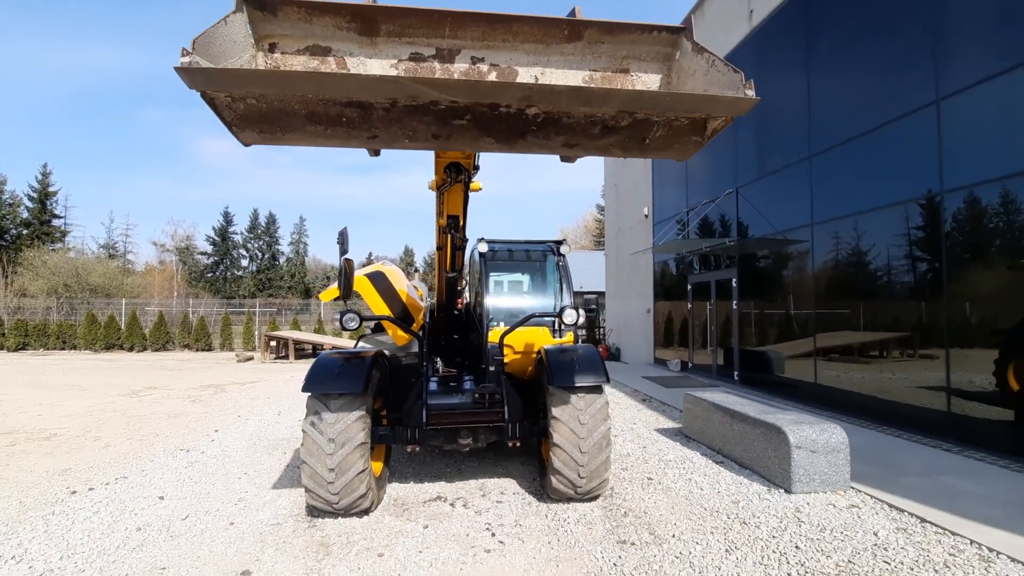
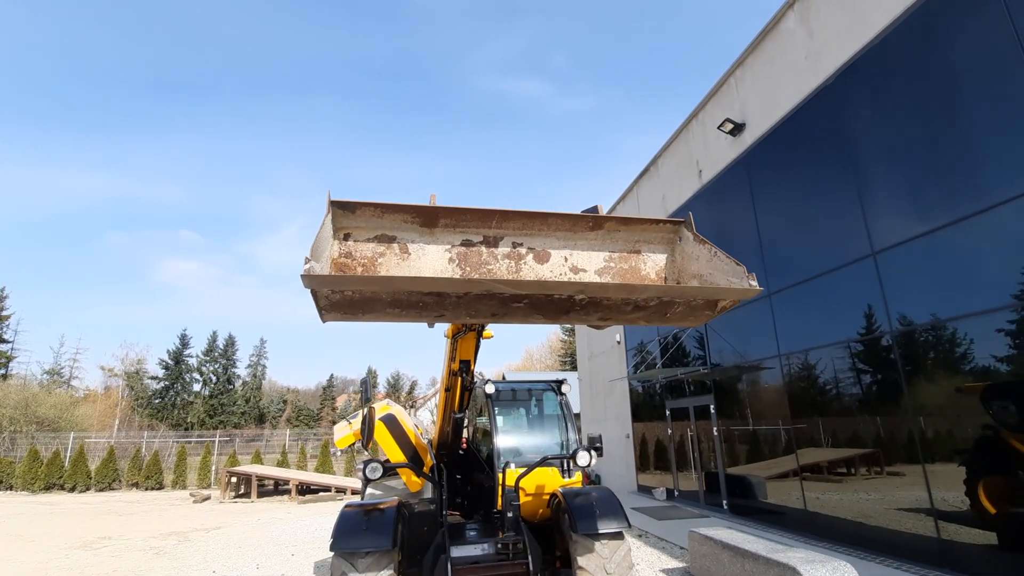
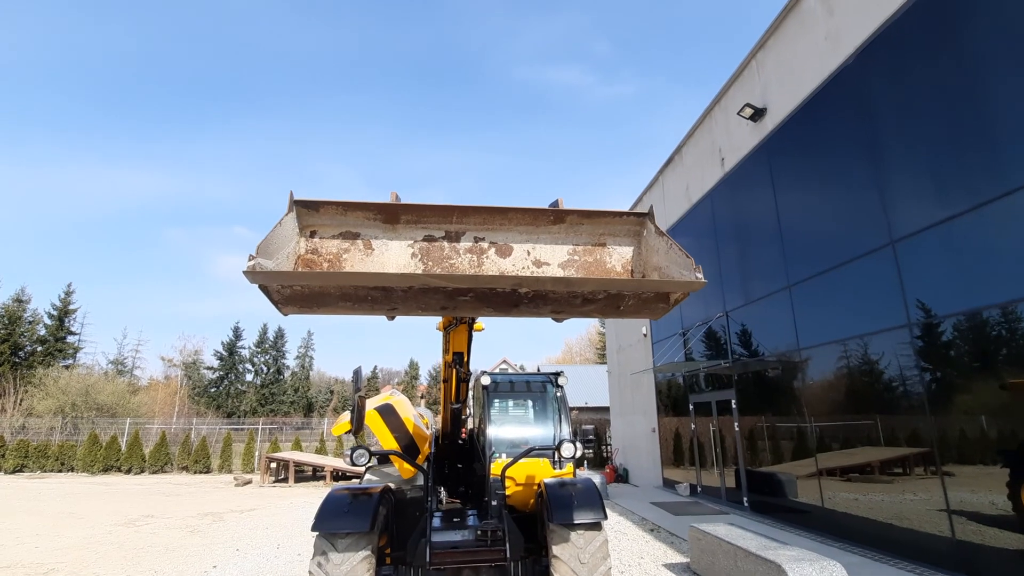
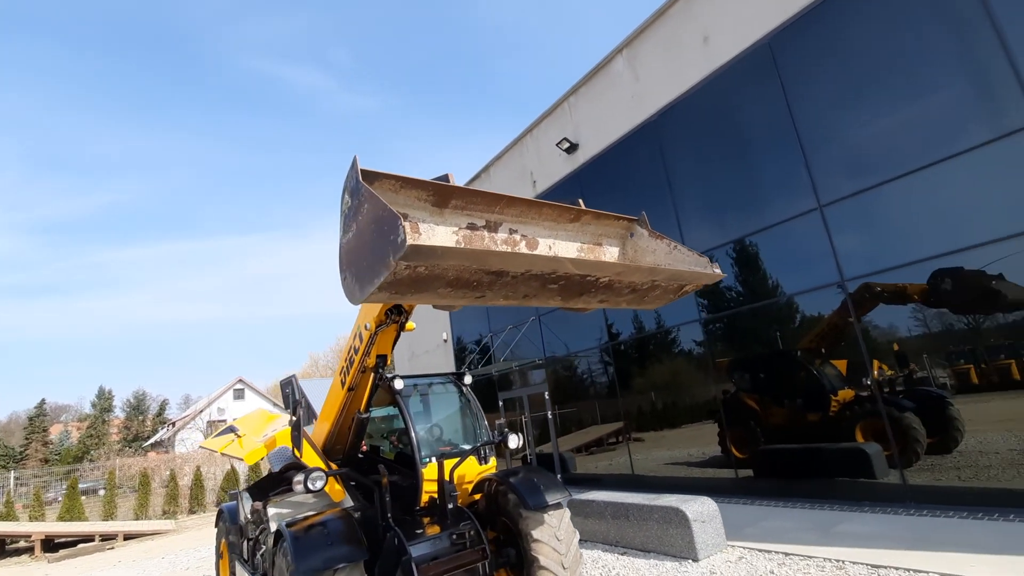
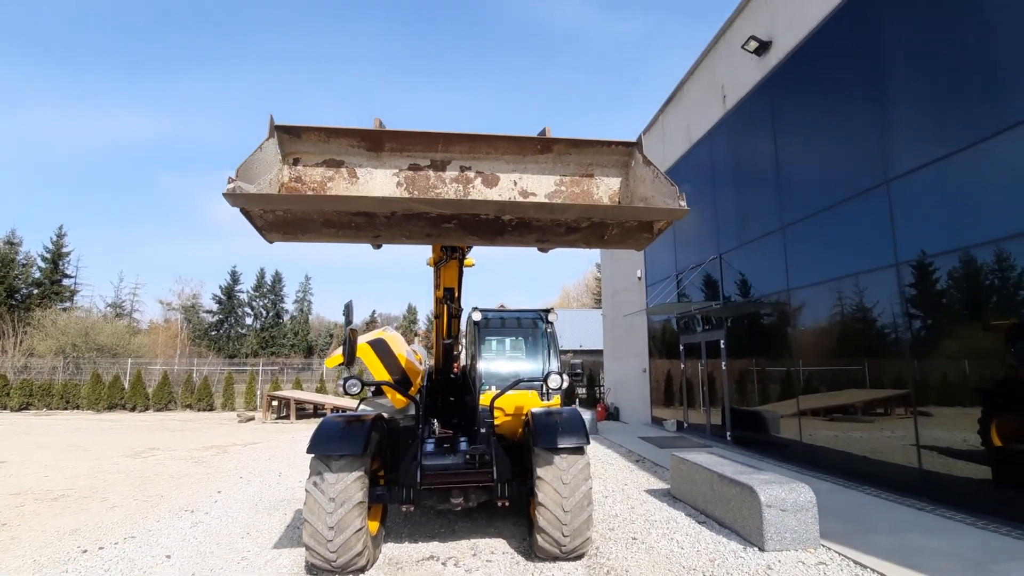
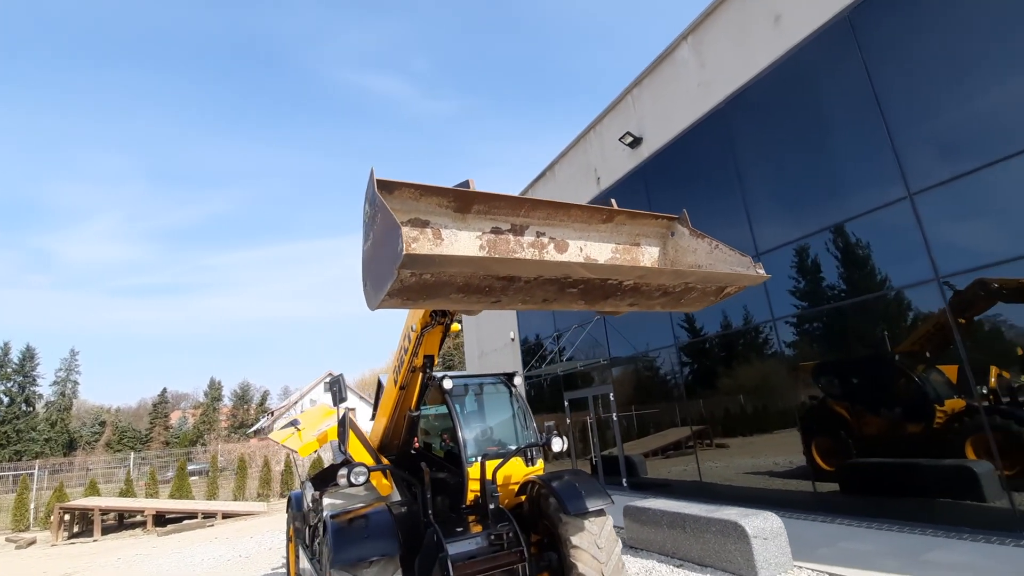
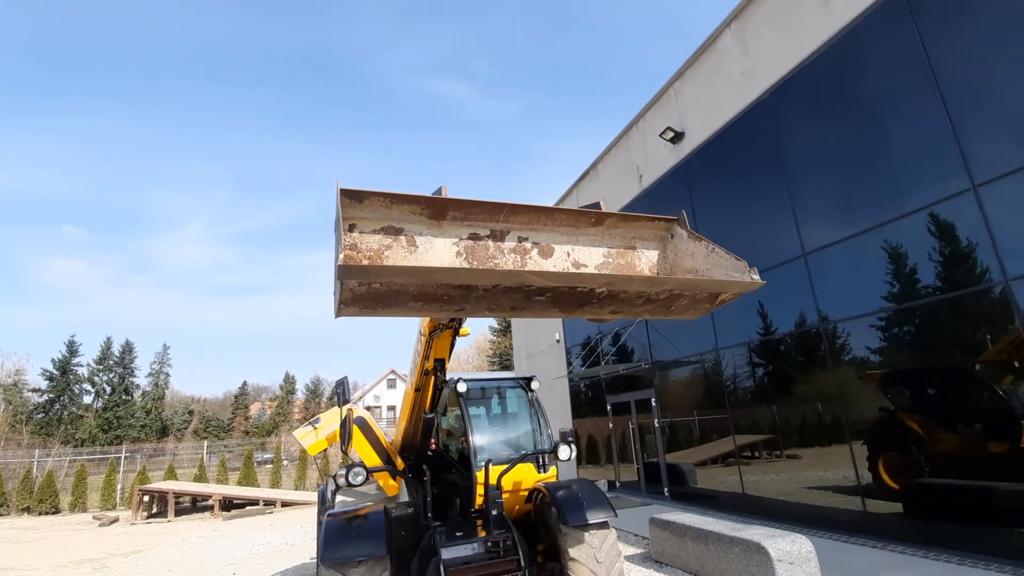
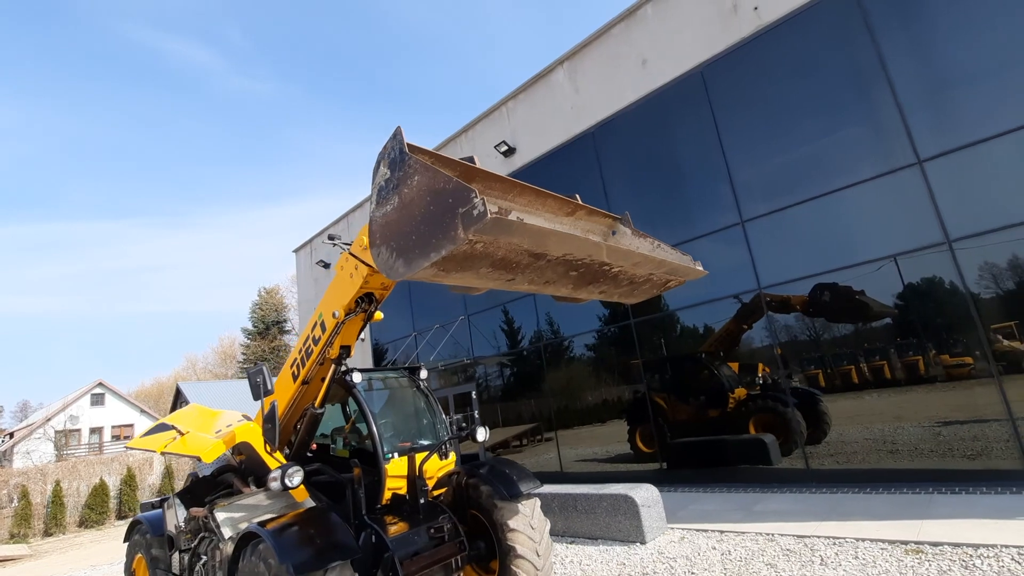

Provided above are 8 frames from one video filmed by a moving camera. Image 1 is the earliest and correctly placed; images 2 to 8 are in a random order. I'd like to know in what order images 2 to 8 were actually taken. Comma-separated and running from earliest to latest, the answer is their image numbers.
5, 3, 2, 7, 6, 4, 8
